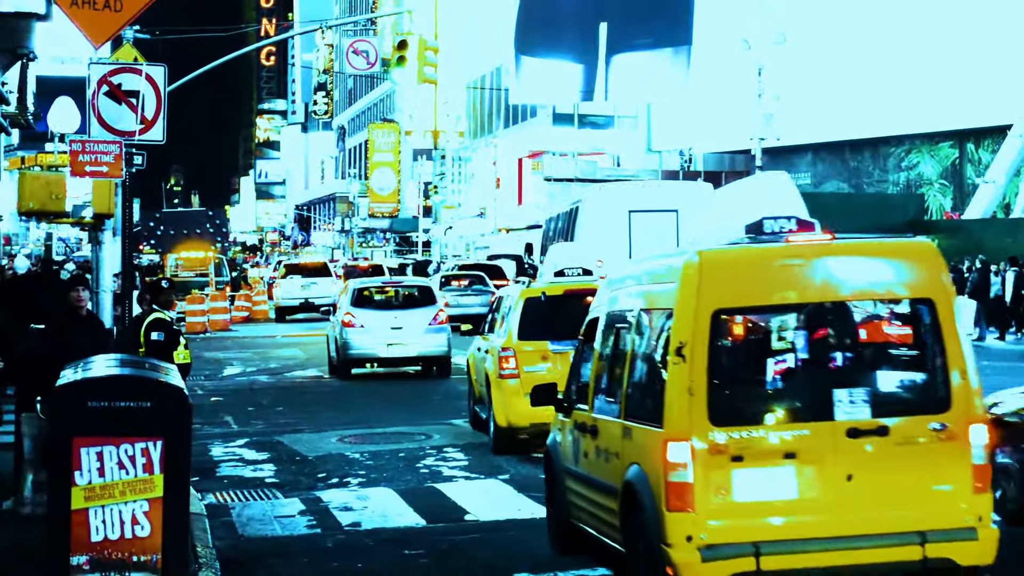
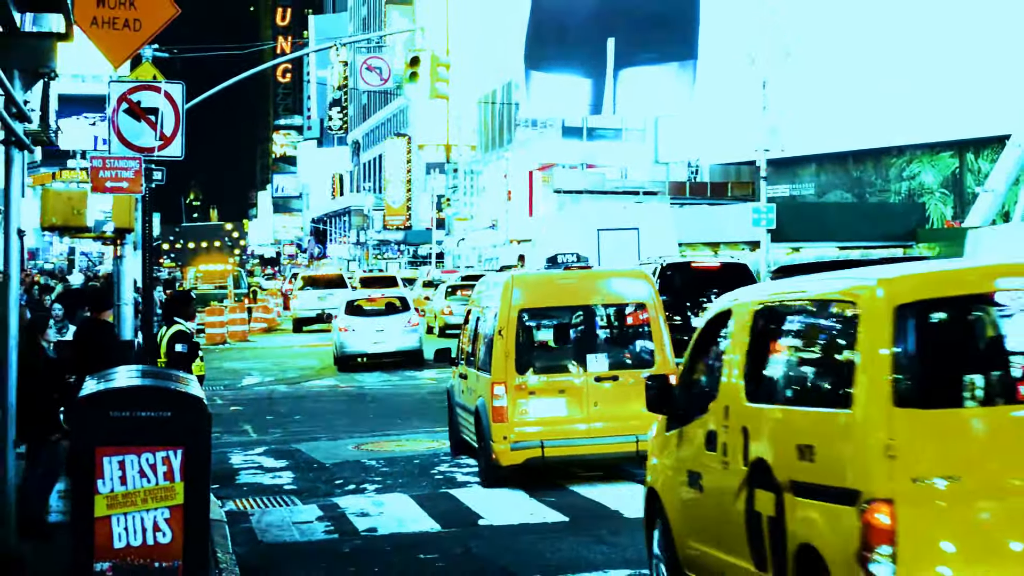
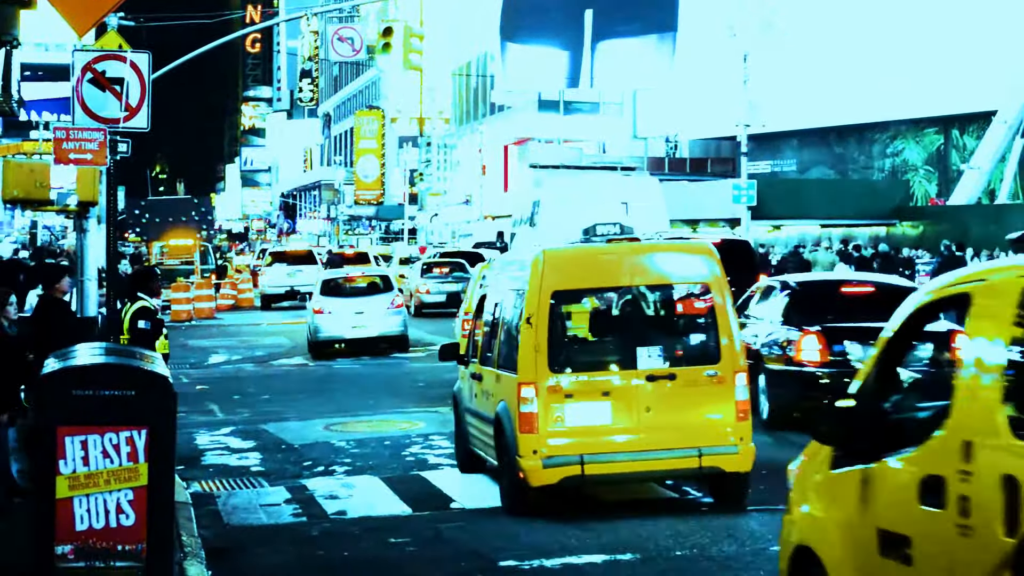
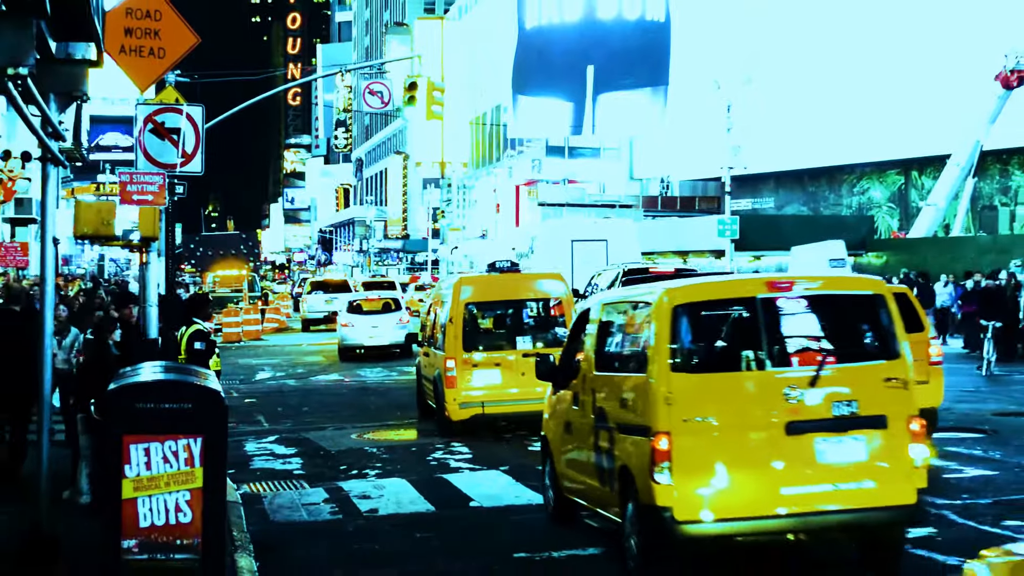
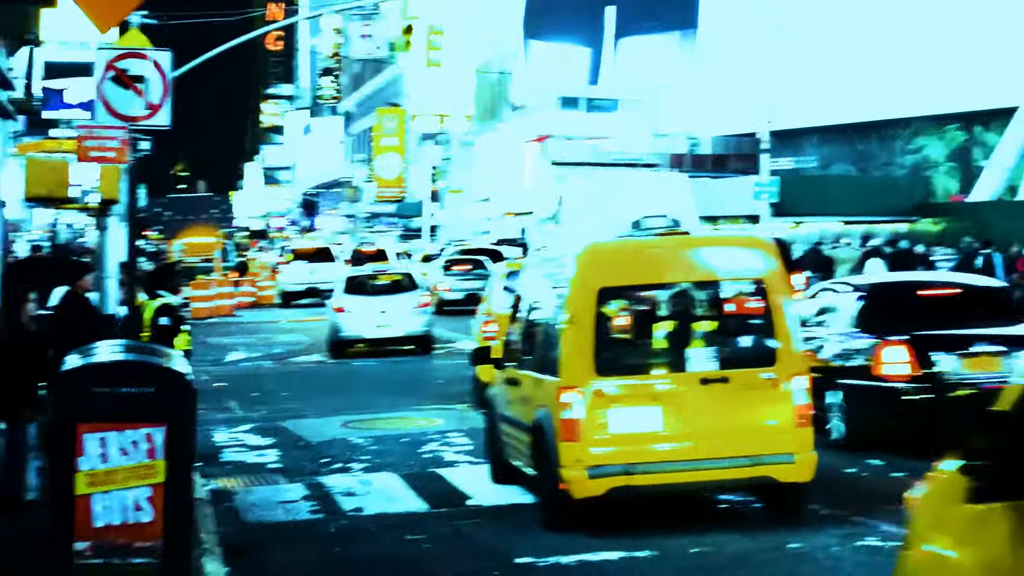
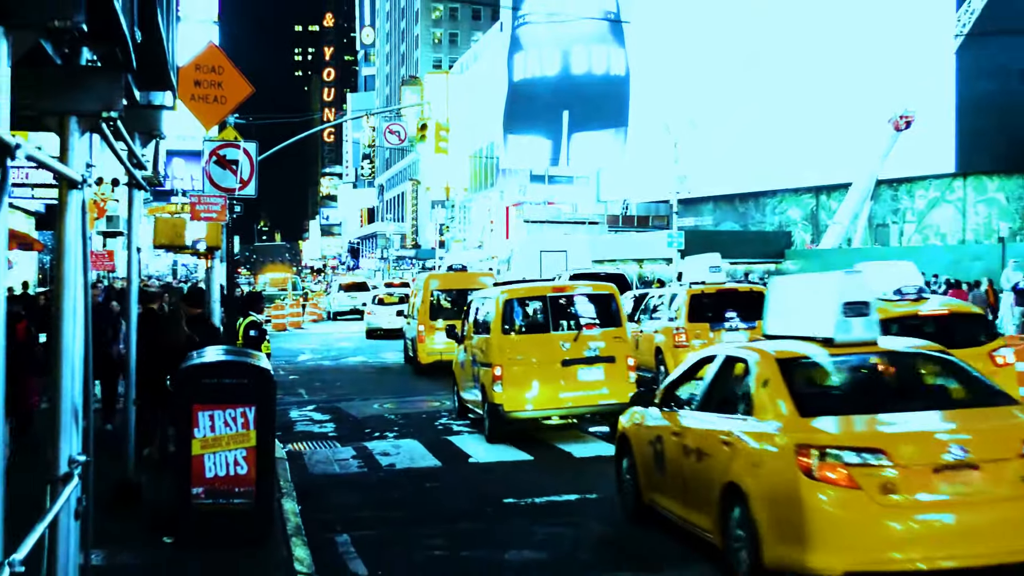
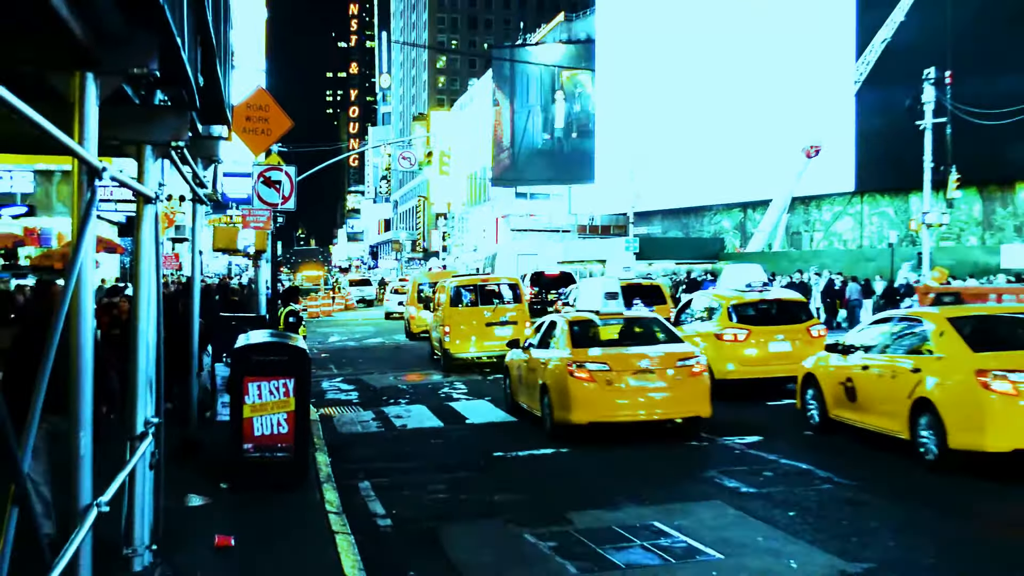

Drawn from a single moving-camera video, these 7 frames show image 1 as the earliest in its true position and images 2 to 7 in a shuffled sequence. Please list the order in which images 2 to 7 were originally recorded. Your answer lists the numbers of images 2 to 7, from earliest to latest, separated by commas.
5, 3, 2, 4, 6, 7
